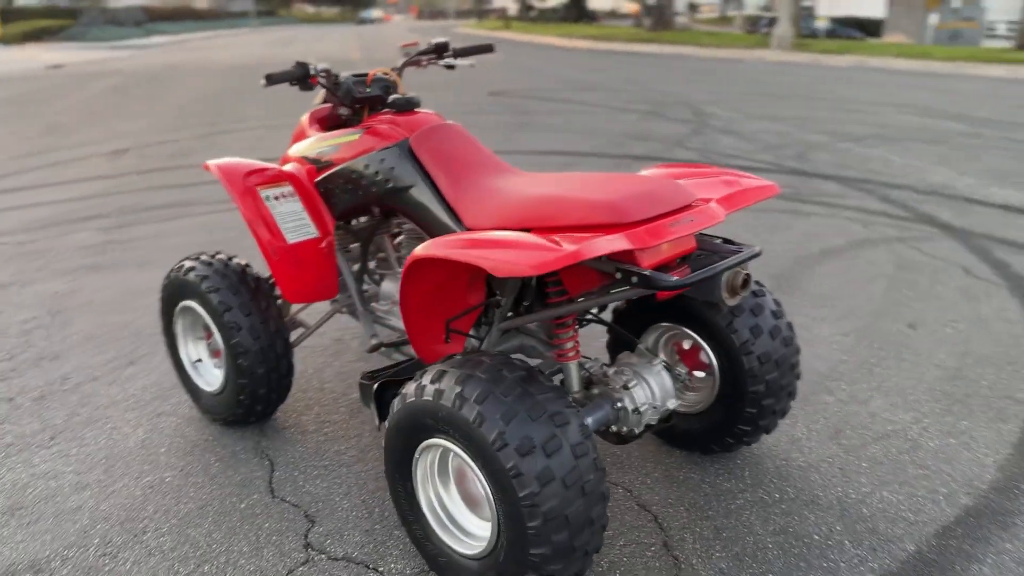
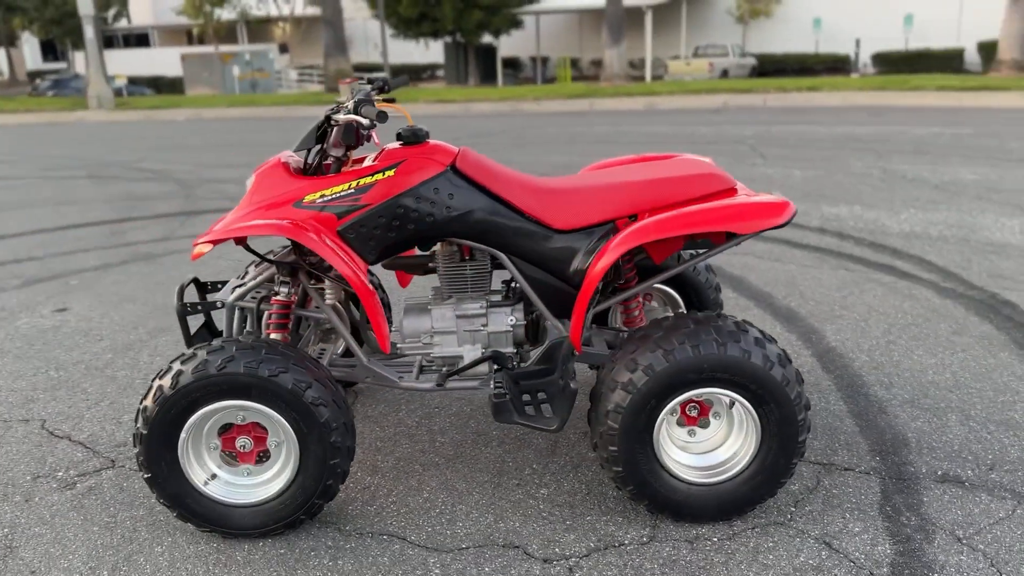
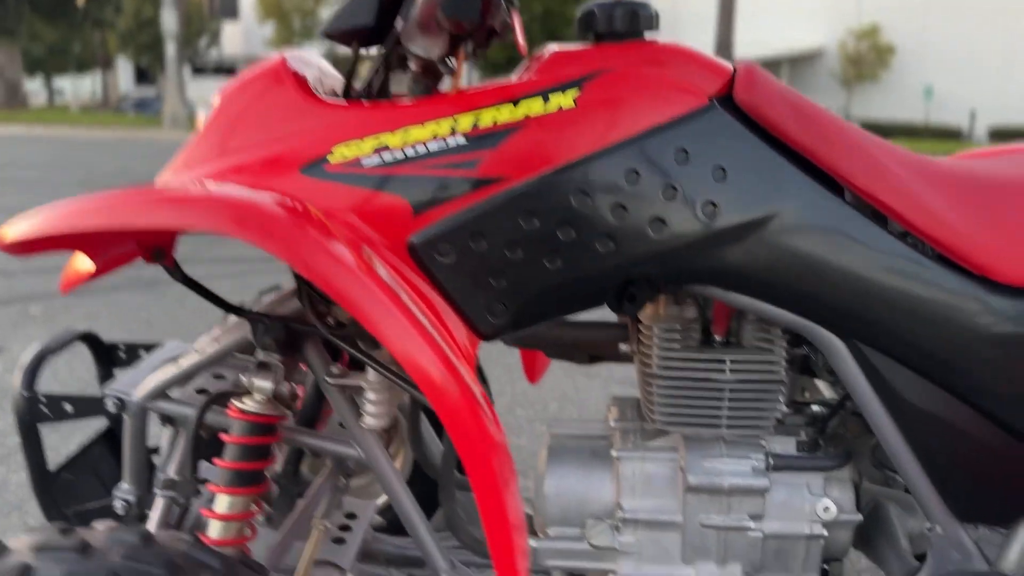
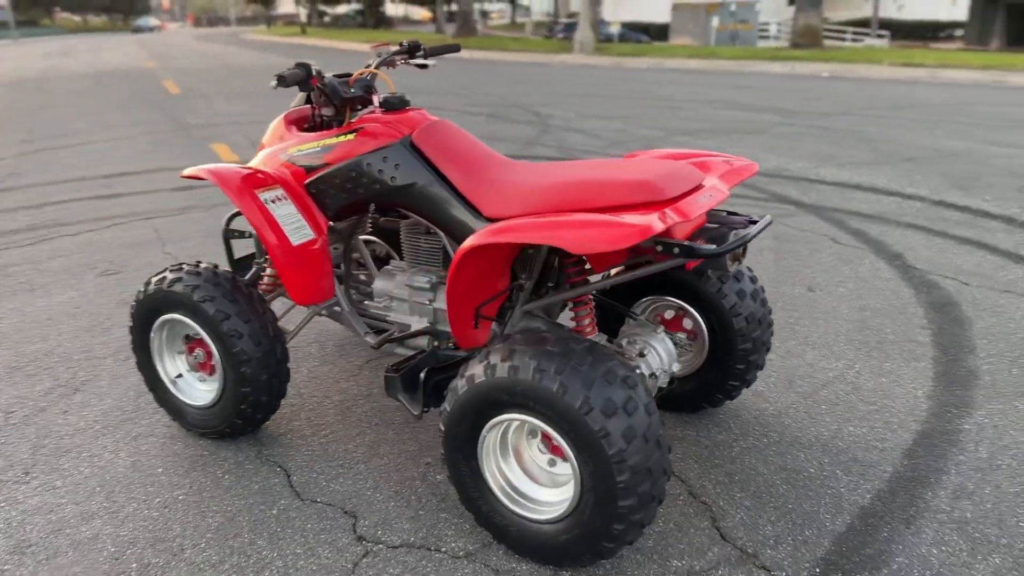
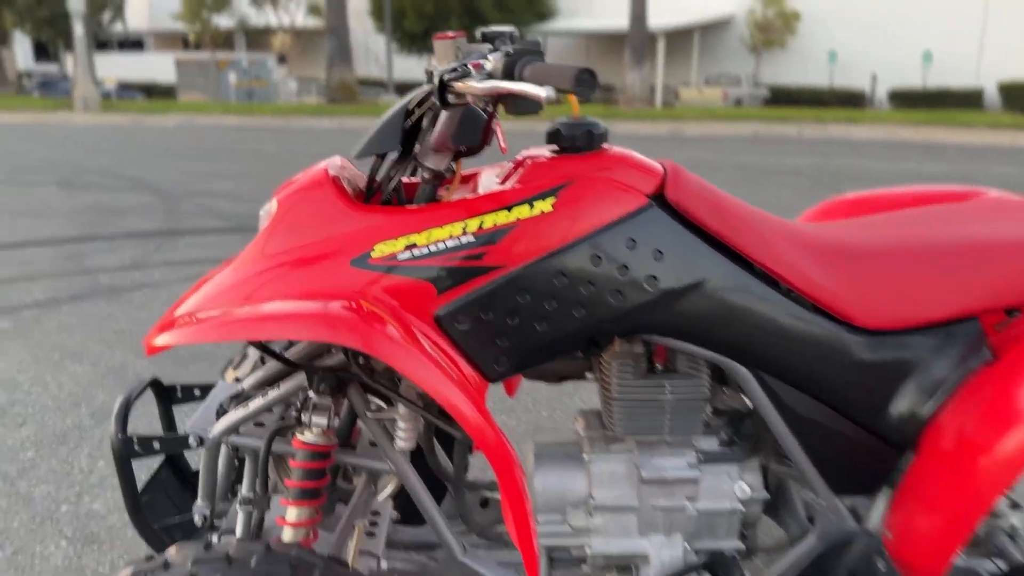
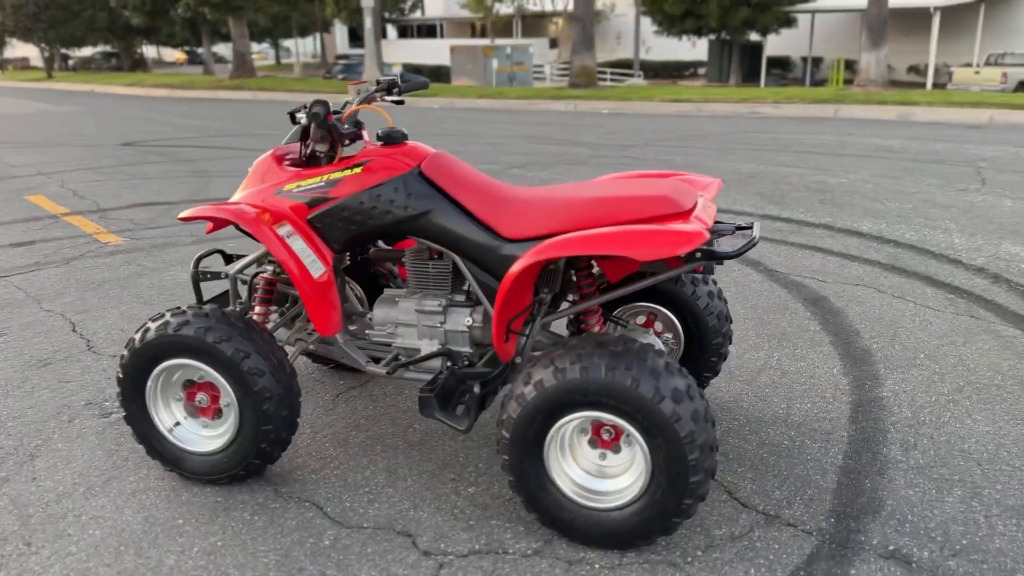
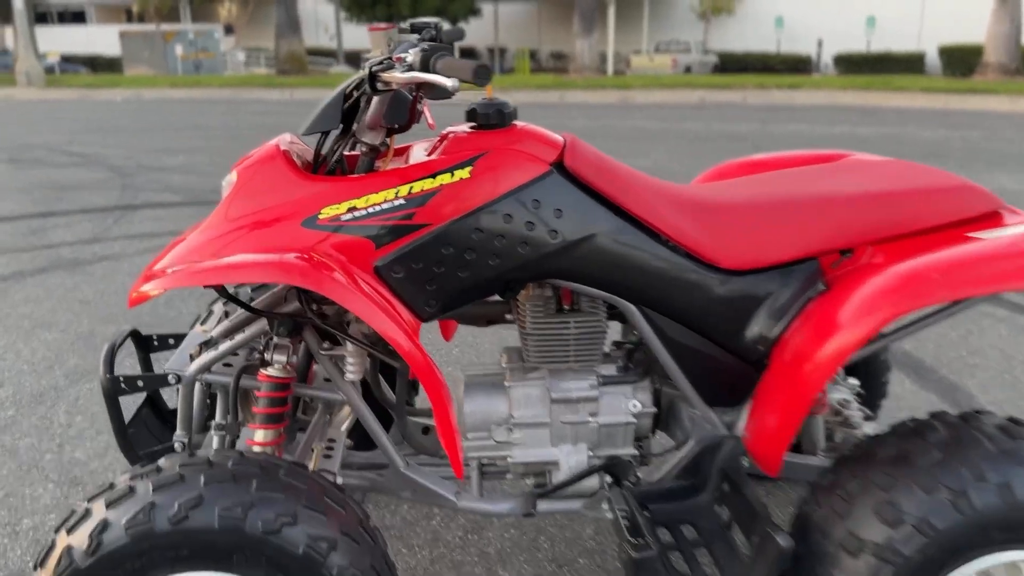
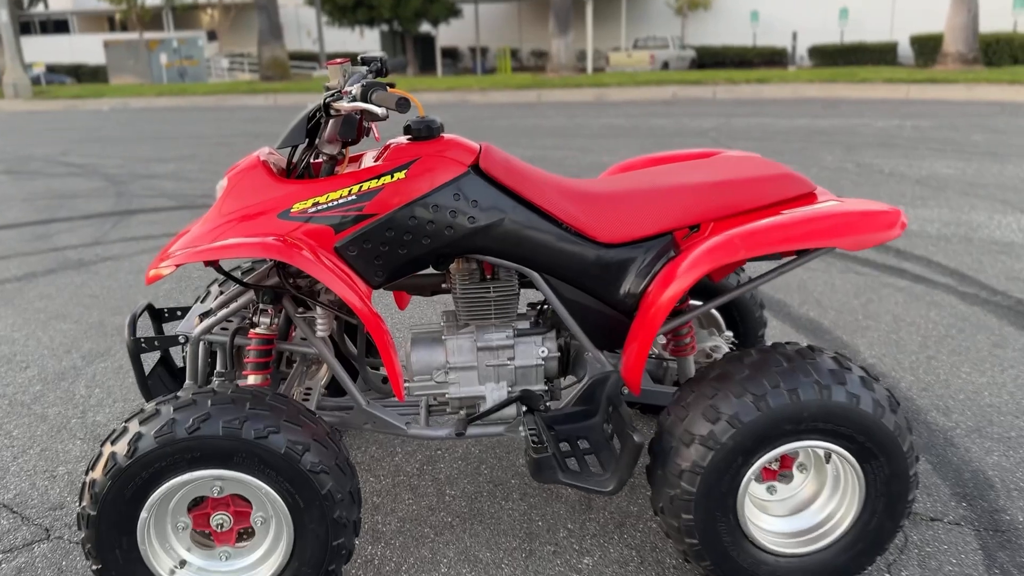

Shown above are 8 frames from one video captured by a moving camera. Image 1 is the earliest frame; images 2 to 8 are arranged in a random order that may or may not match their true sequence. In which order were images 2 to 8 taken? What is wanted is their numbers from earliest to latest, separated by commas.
4, 6, 2, 8, 7, 5, 3
